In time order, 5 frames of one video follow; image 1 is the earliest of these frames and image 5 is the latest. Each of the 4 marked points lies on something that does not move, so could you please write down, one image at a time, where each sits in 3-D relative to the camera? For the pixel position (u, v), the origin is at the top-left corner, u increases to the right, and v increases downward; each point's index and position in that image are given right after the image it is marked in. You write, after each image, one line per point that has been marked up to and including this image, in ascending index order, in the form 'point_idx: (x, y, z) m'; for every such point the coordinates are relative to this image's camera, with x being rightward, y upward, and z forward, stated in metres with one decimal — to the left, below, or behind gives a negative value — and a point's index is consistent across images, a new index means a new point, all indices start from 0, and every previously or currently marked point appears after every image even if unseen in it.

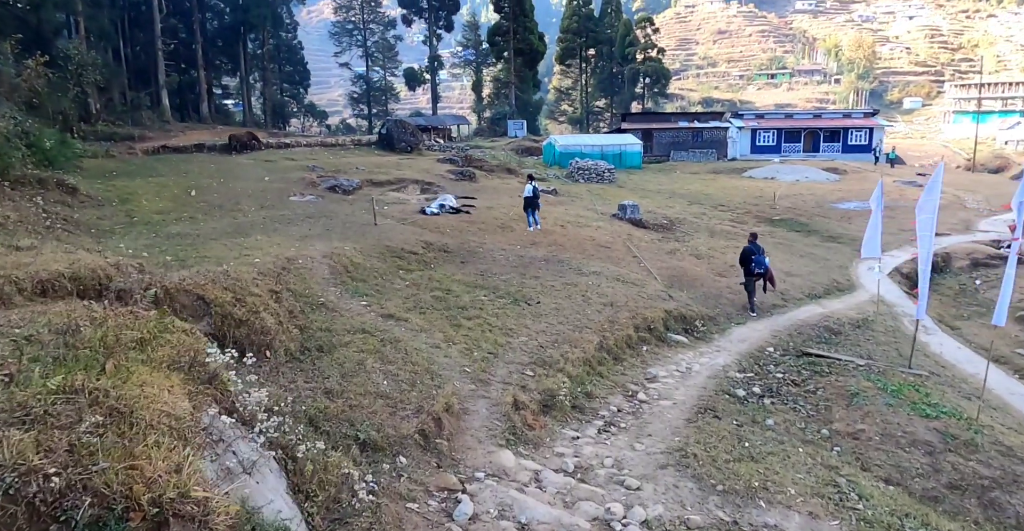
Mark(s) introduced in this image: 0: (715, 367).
0: (+3.3, -1.6, +11.8) m
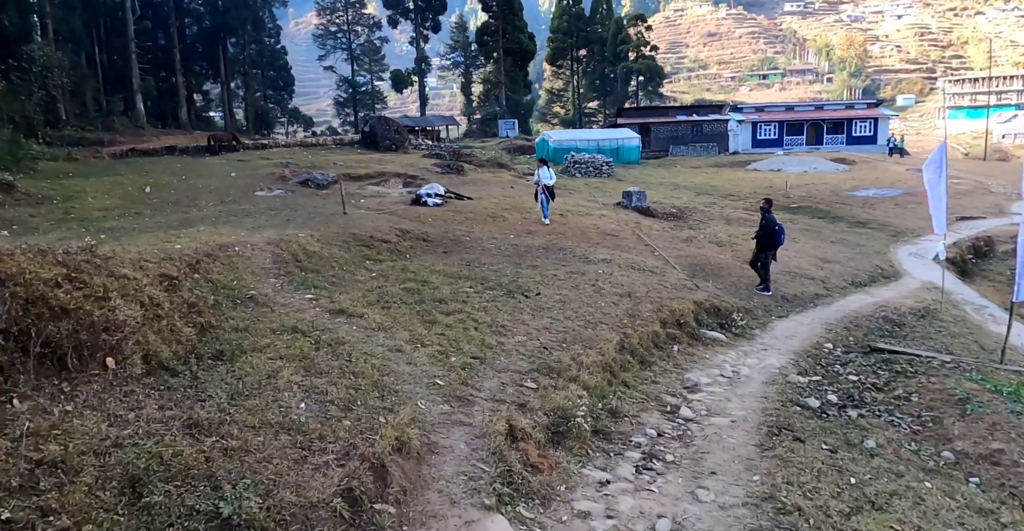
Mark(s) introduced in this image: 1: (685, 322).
0: (+3.2, -1.3, +9.1) m
1: (+2.4, -0.8, +10.2) m
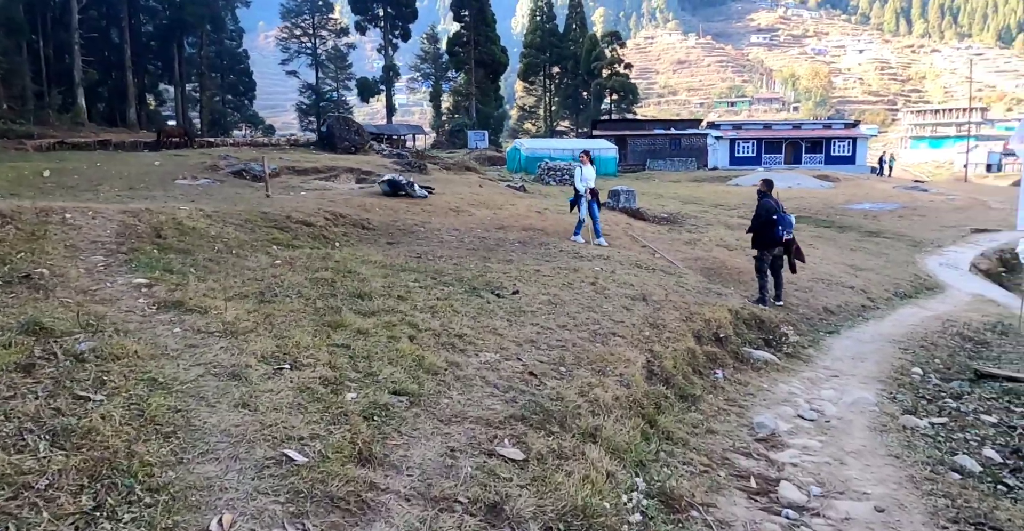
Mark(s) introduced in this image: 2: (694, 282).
0: (+2.9, -1.2, +5.9) m
1: (+2.1, -0.7, +7.0) m
2: (+2.3, -0.2, +9.0) m
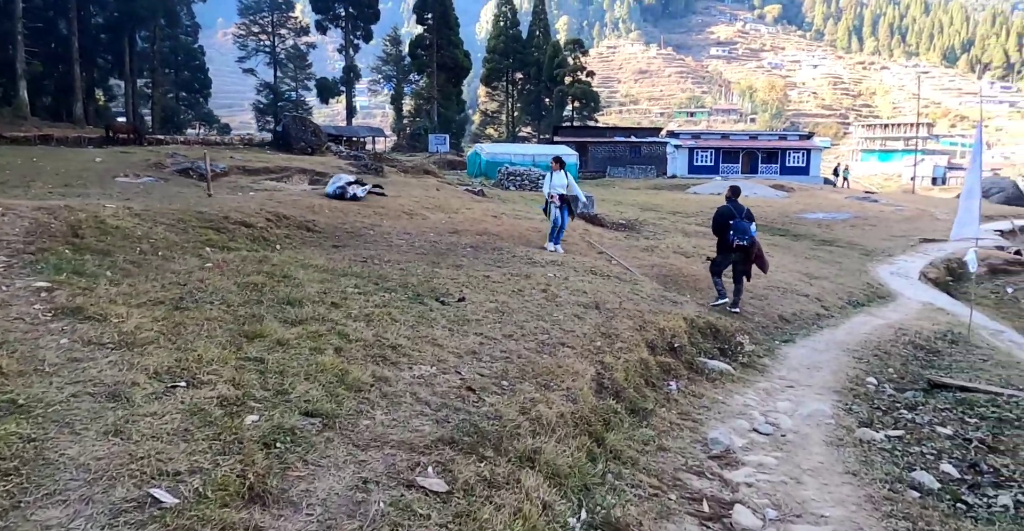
0: (+2.4, -1.2, +5.7) m
1: (+1.6, -0.8, +6.8) m
2: (+1.7, -0.3, +8.7) m
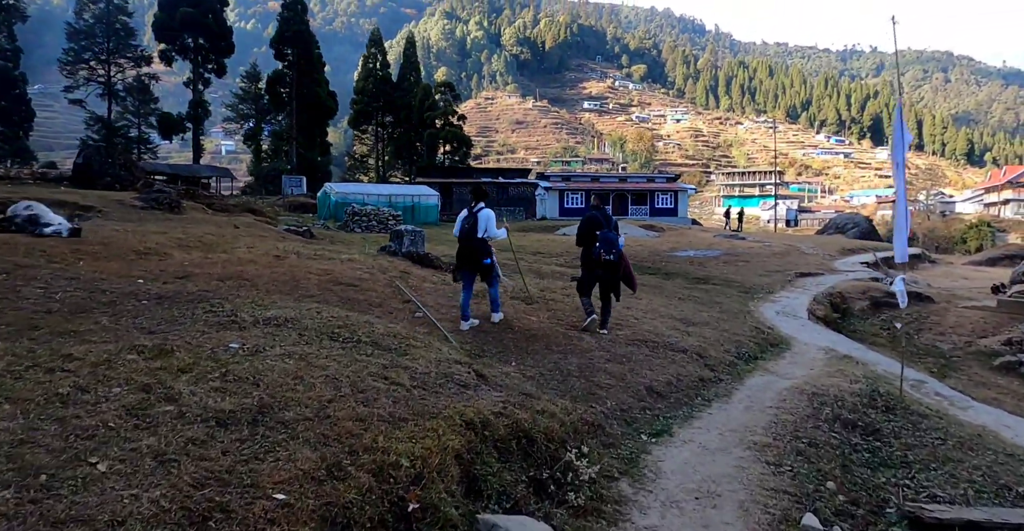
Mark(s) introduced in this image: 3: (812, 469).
0: (+0.7, -1.4, +2.3) m
1: (-0.3, -1.0, +3.3) m
2: (-0.6, -0.7, +5.2) m
3: (+2.0, -1.4, +4.8) m
